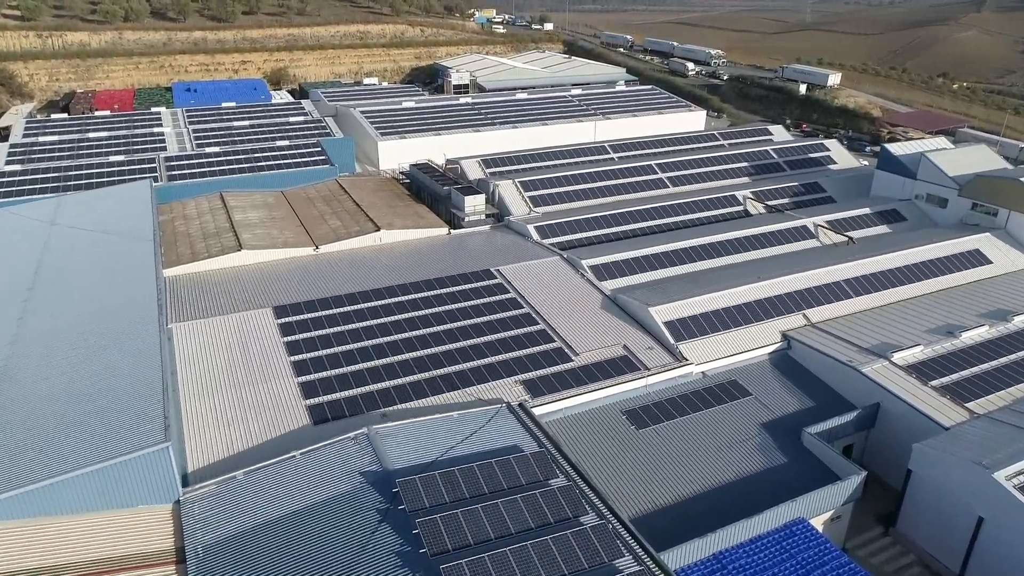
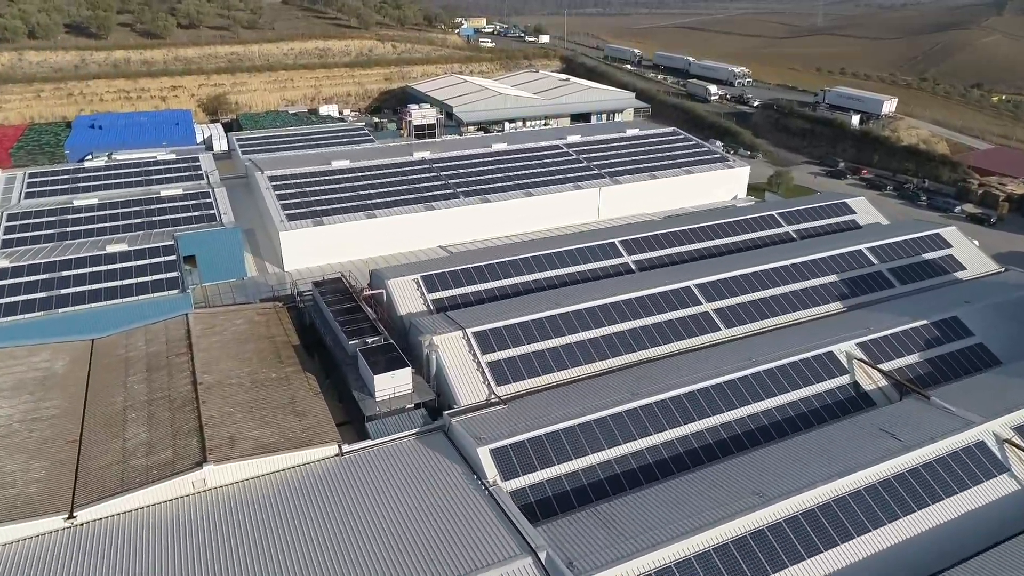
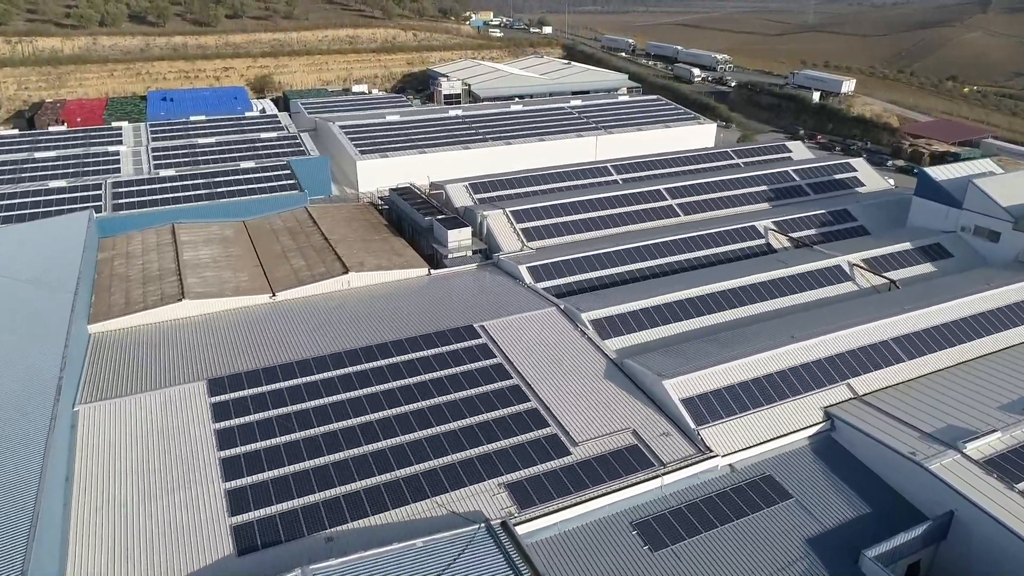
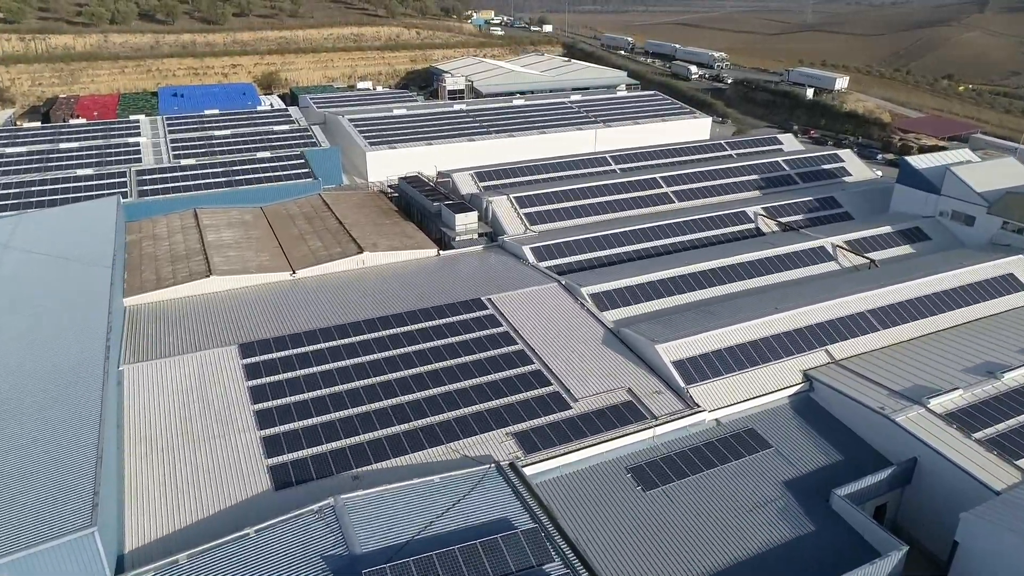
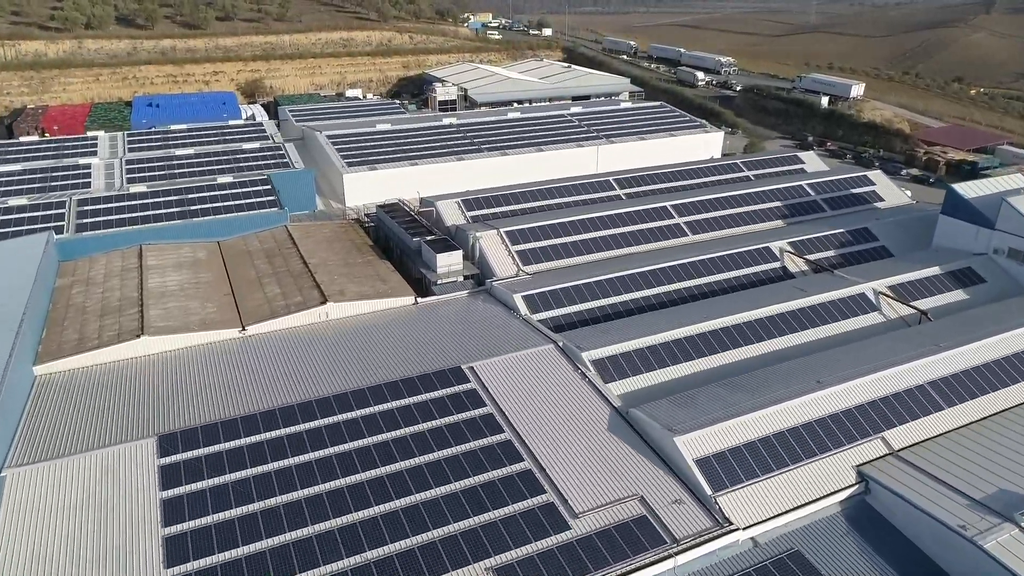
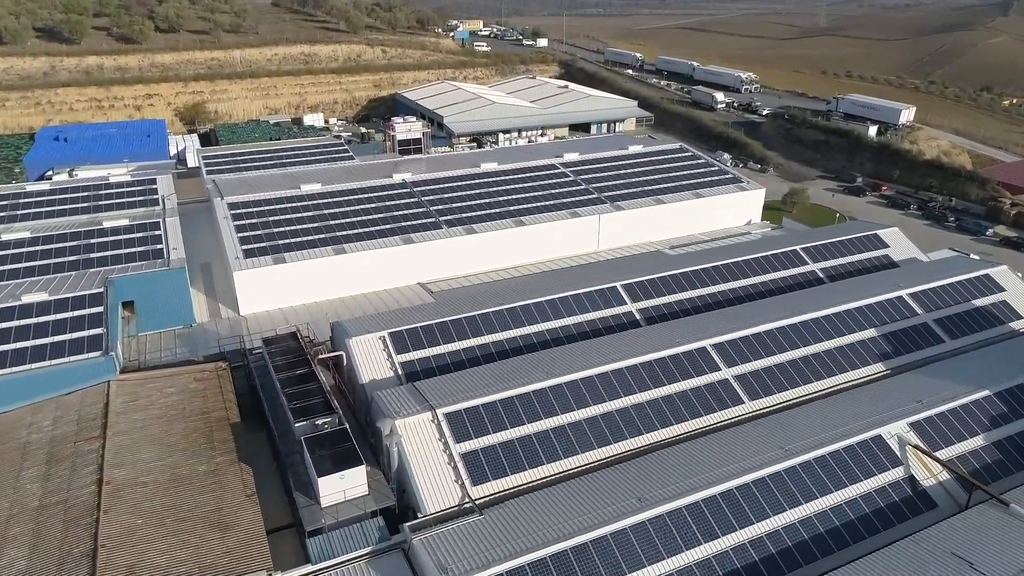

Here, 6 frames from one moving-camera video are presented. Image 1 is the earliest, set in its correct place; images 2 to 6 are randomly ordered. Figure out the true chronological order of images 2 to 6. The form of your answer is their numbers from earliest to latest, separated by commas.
4, 3, 5, 2, 6
